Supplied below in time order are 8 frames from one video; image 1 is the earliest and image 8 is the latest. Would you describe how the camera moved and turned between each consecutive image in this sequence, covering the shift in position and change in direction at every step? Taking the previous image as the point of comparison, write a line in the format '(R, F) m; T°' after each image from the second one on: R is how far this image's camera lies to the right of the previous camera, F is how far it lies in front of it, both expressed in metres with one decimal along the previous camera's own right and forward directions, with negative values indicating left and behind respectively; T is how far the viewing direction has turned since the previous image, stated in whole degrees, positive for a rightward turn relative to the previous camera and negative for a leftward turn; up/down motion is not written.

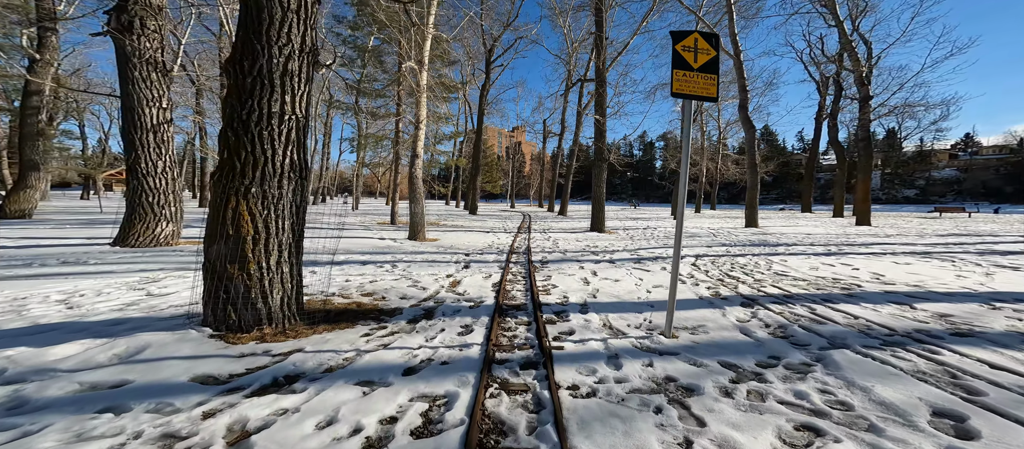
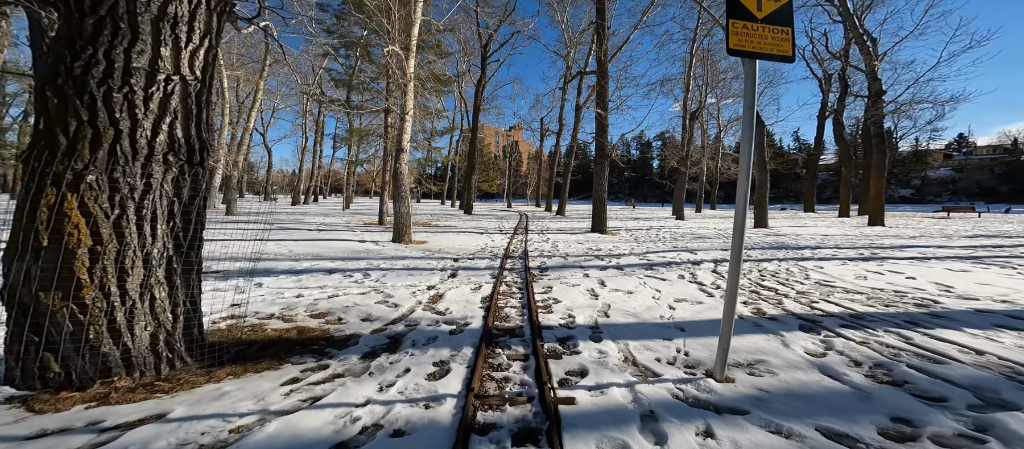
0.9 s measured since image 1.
(0.0, +0.8) m; +1°
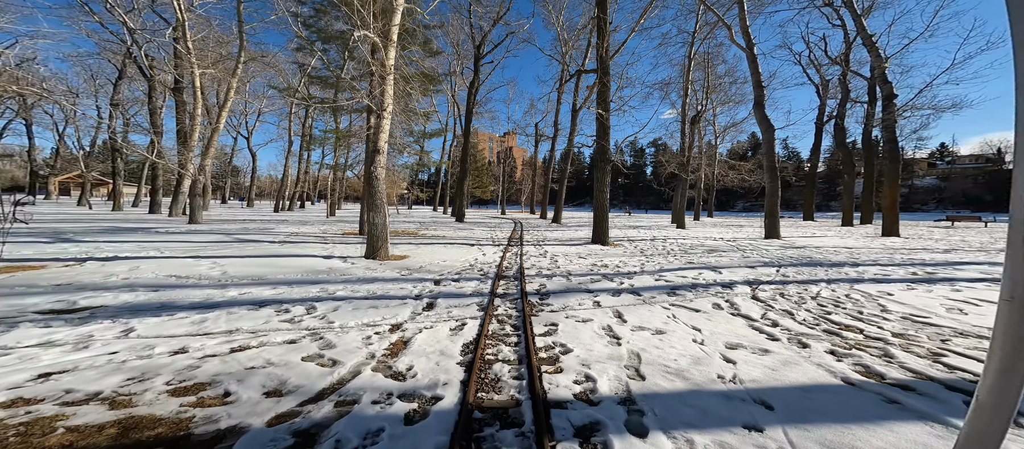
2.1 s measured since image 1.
(0.0, +1.1) m; +1°
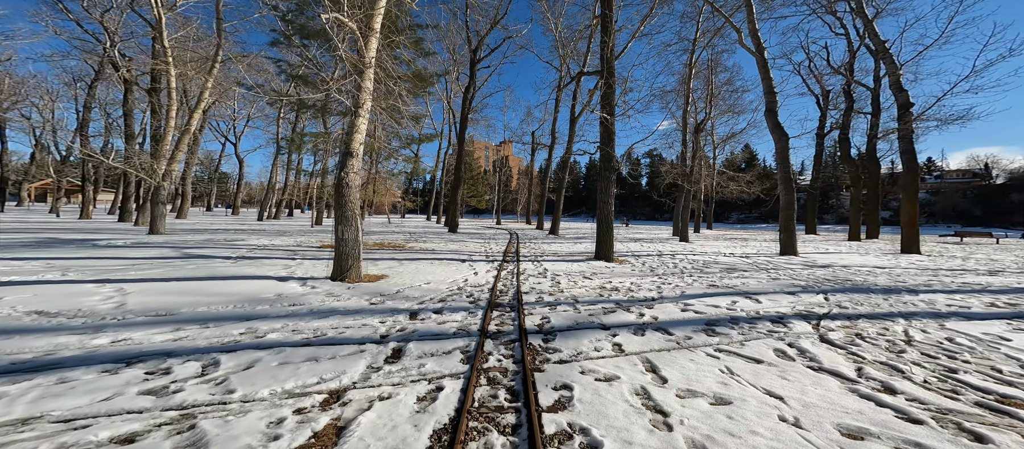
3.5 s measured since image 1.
(0.0, +1.0) m; +1°
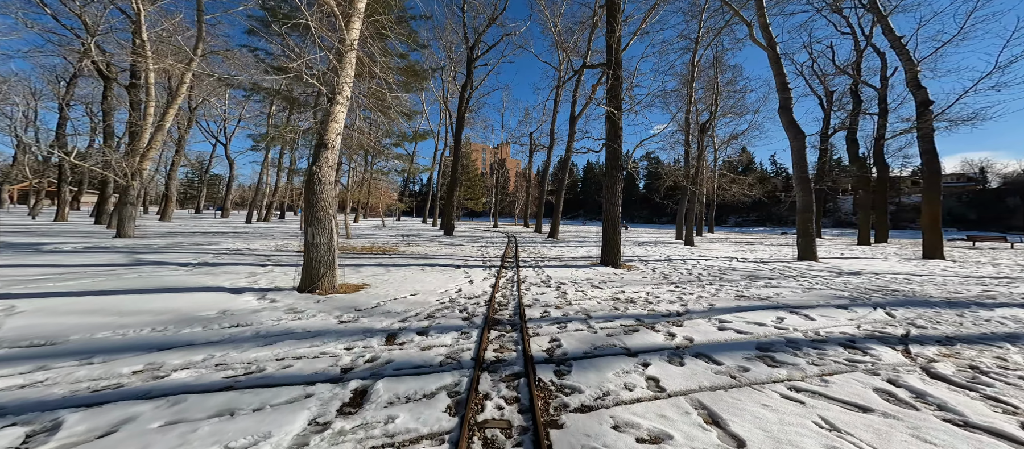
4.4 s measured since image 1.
(-0.1, +0.8) m; +1°
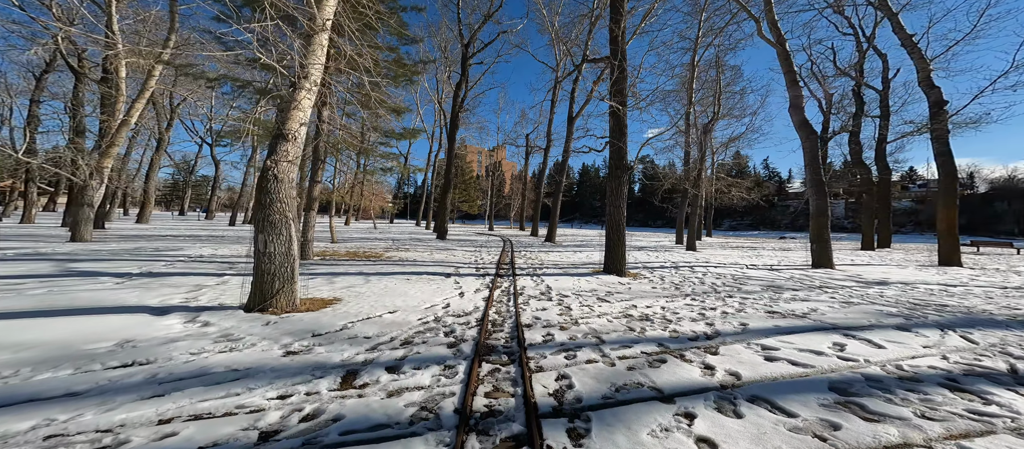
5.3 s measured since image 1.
(0.0, +0.8) m; +1°
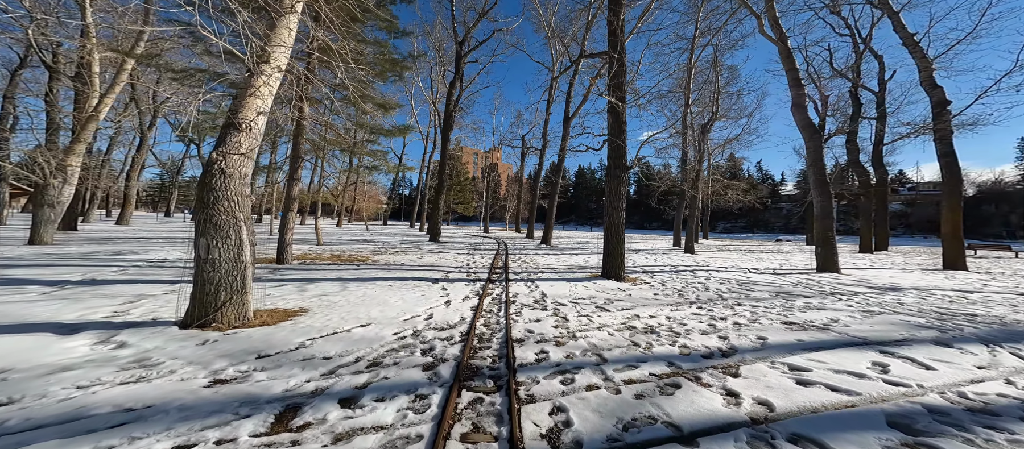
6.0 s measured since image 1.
(+0.1, +0.5) m; +1°
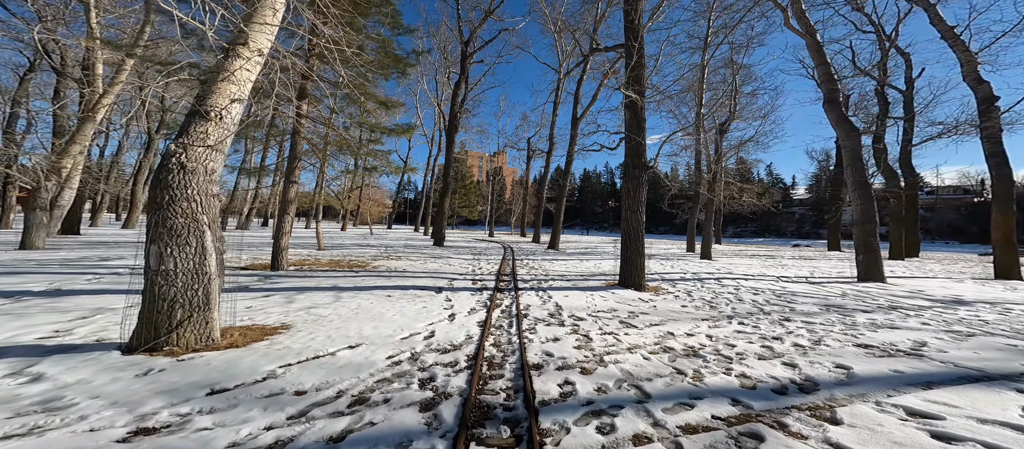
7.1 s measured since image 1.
(-0.1, +0.6) m; -1°
